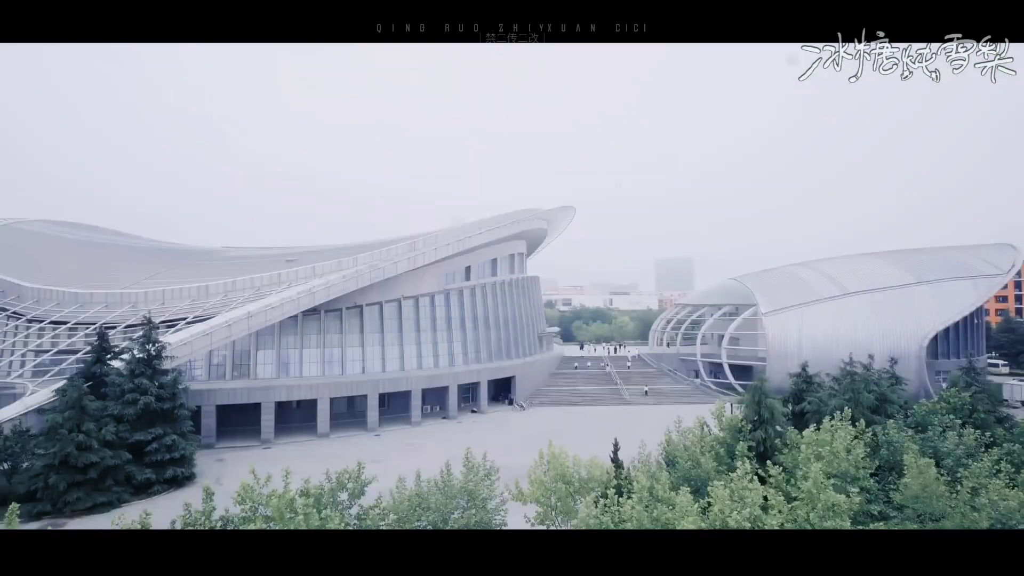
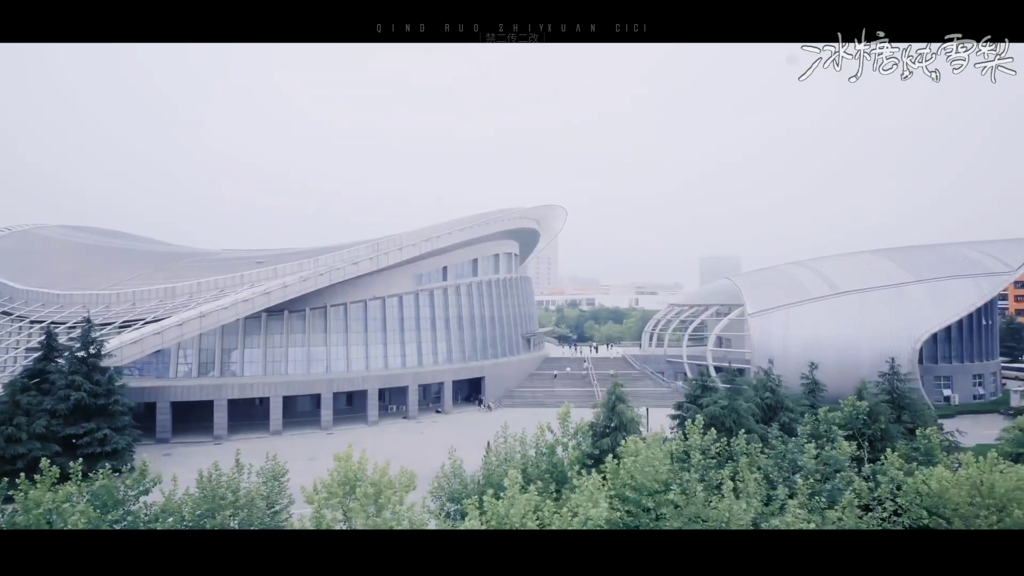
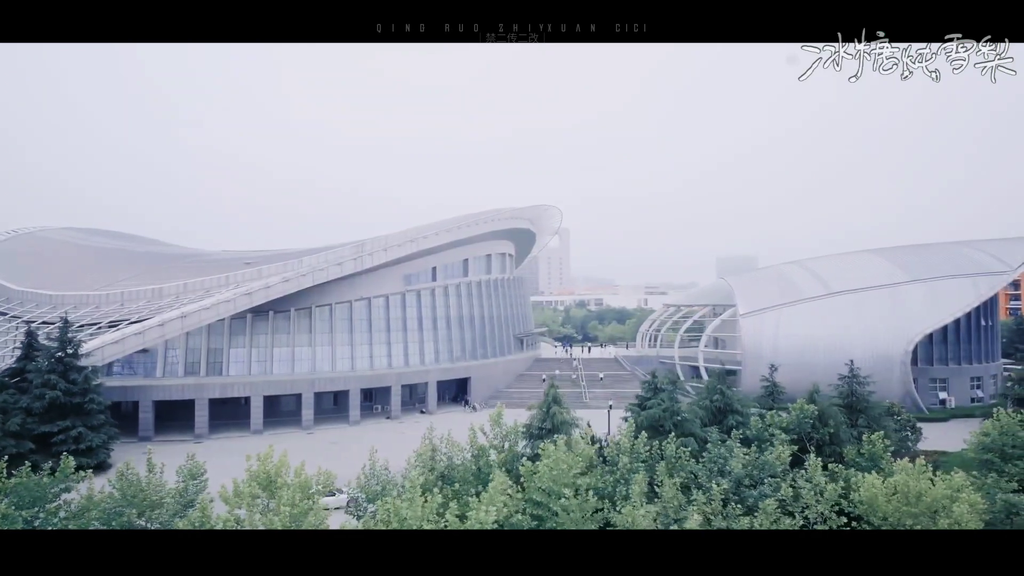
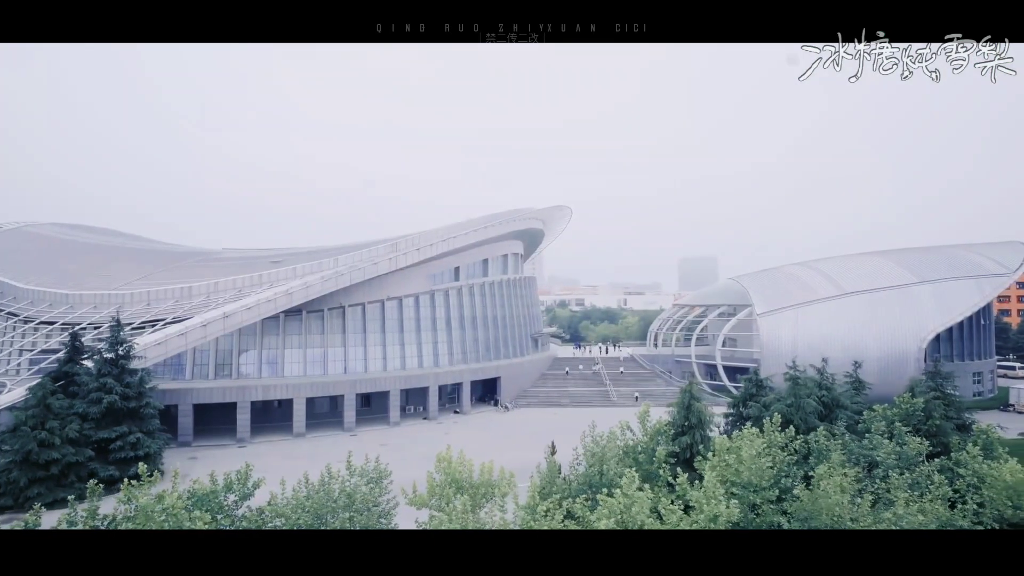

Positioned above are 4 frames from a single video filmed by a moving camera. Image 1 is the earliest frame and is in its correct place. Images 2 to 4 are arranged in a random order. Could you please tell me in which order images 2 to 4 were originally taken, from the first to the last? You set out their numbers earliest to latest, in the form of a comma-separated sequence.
4, 2, 3
